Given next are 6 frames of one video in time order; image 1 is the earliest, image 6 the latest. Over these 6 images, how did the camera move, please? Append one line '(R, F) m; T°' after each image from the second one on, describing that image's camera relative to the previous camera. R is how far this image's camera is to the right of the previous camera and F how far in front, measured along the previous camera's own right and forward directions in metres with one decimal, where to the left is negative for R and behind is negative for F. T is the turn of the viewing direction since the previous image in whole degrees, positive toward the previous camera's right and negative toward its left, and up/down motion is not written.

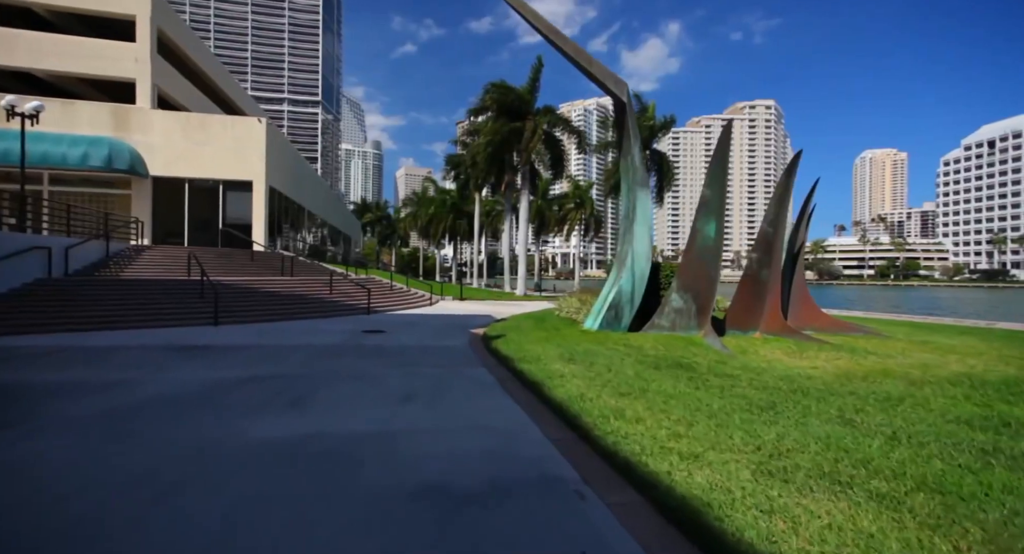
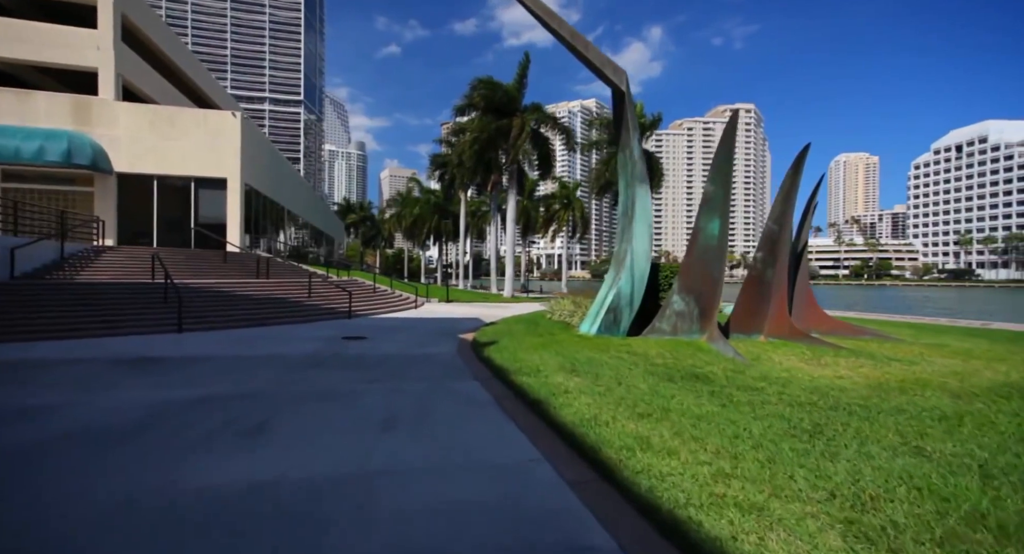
(-0.1, +0.8) m; +2°
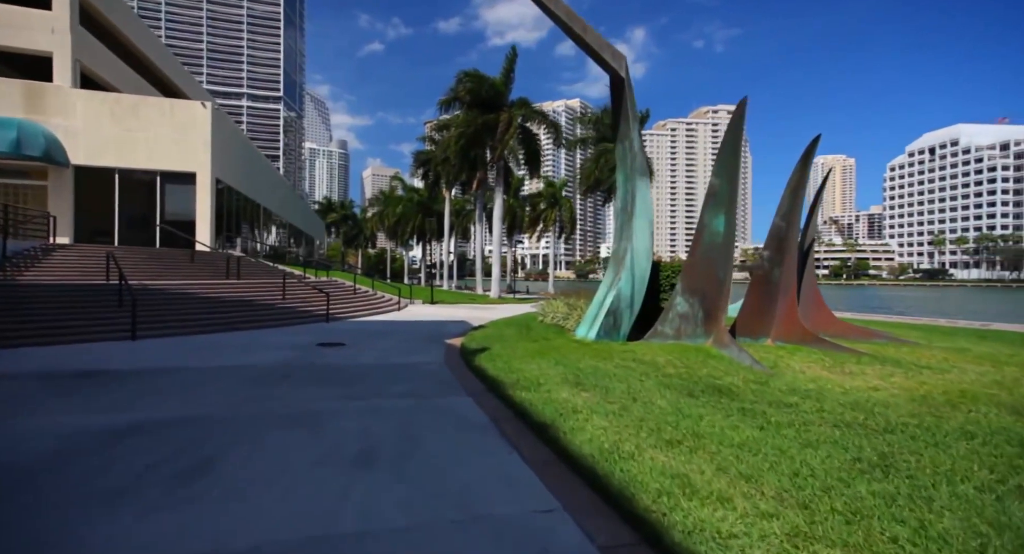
(-0.2, +0.8) m; +2°
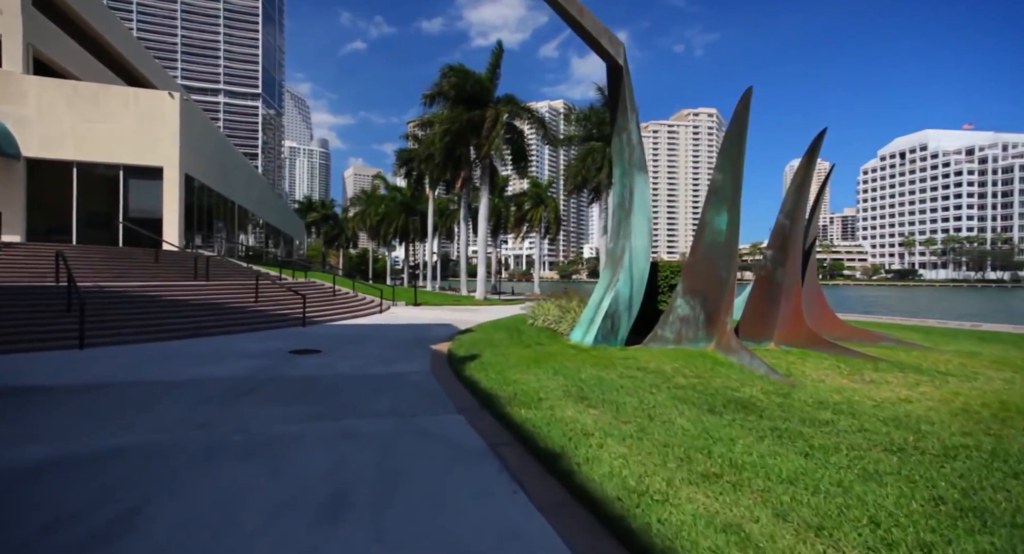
(-0.2, +0.7) m; +2°
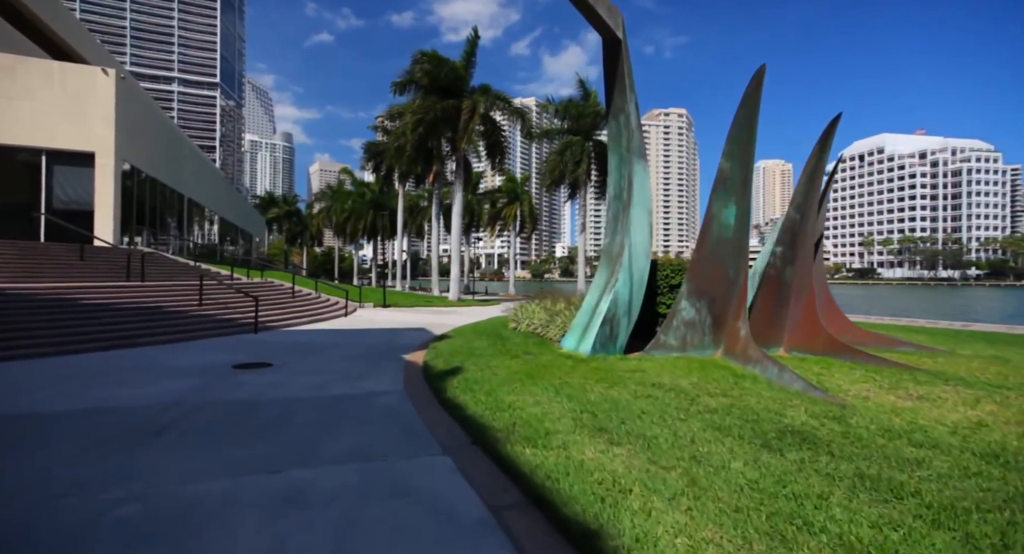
(-0.3, +1.2) m; +4°
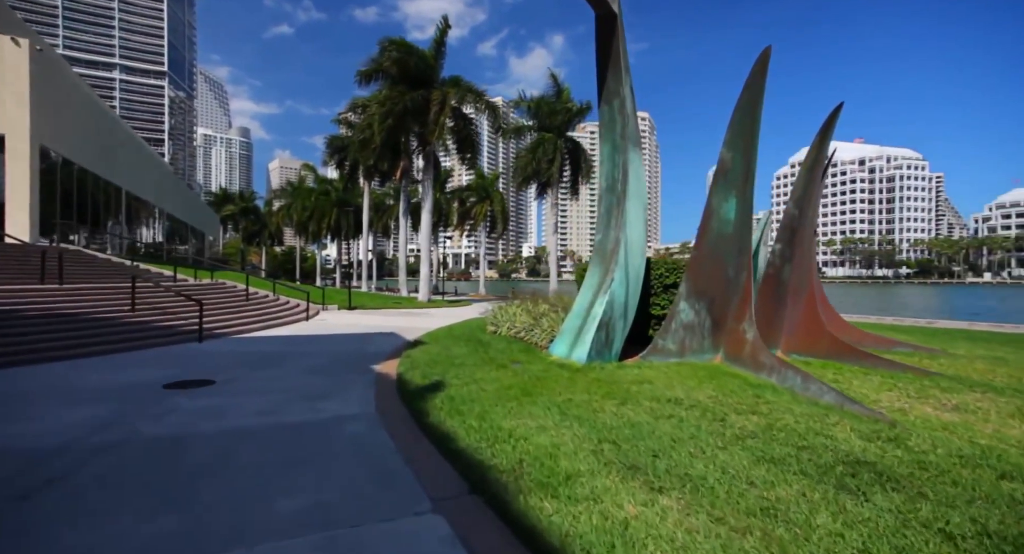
(-0.3, +0.9) m; +4°
